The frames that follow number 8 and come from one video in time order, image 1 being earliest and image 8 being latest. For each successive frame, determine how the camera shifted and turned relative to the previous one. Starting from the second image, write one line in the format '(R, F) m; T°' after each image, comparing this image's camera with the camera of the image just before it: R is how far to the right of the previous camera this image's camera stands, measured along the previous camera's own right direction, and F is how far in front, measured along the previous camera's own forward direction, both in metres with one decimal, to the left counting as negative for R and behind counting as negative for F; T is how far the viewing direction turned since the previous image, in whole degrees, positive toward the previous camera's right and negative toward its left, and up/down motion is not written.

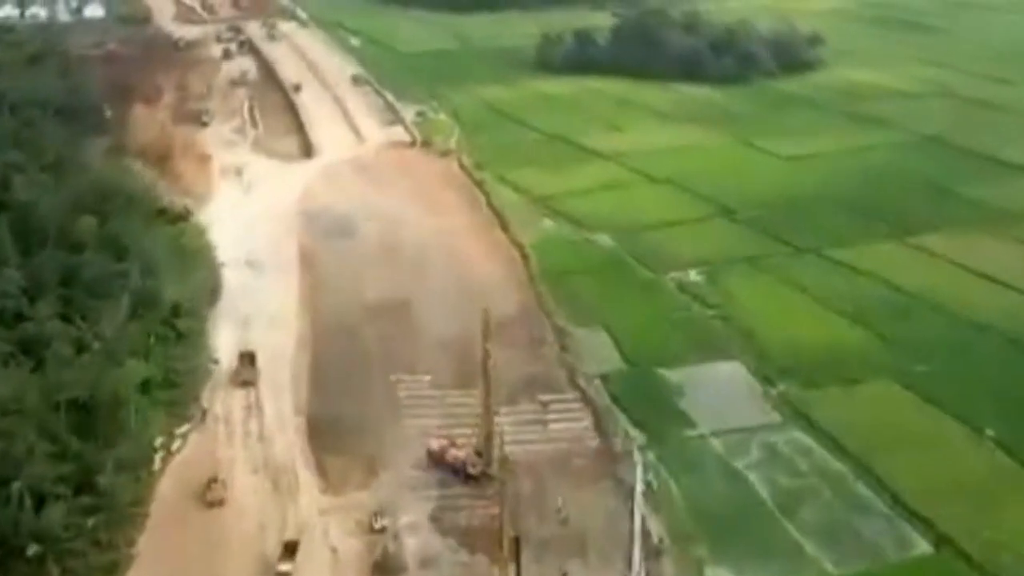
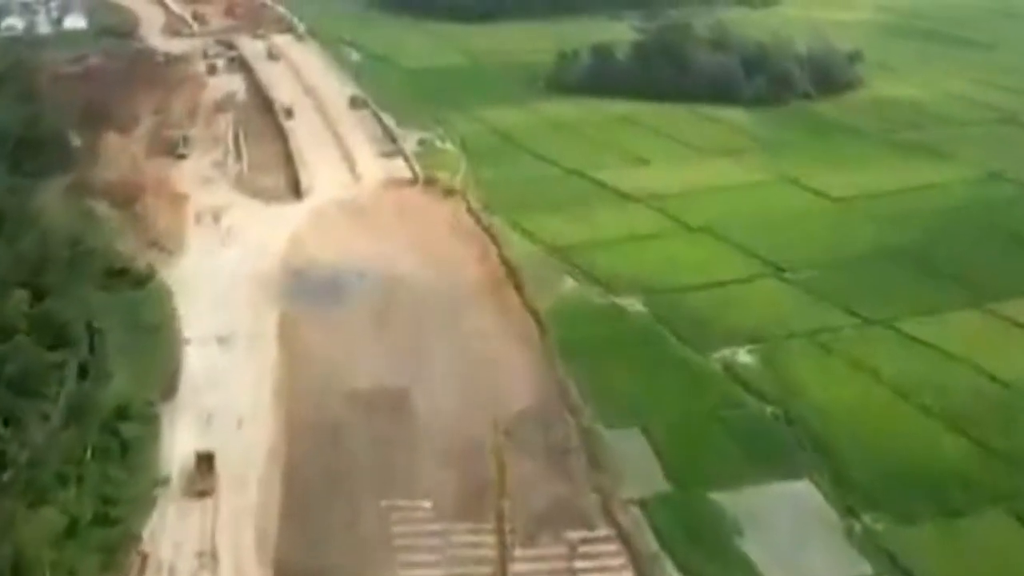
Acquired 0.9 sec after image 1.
(0.0, +1.0) m; 0°
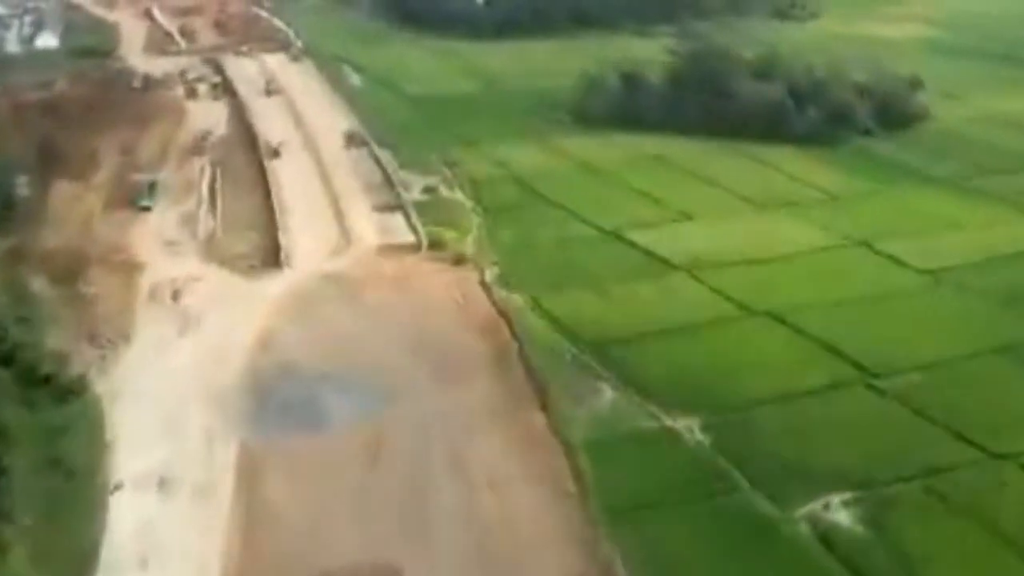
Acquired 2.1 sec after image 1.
(0.0, +1.2) m; -1°
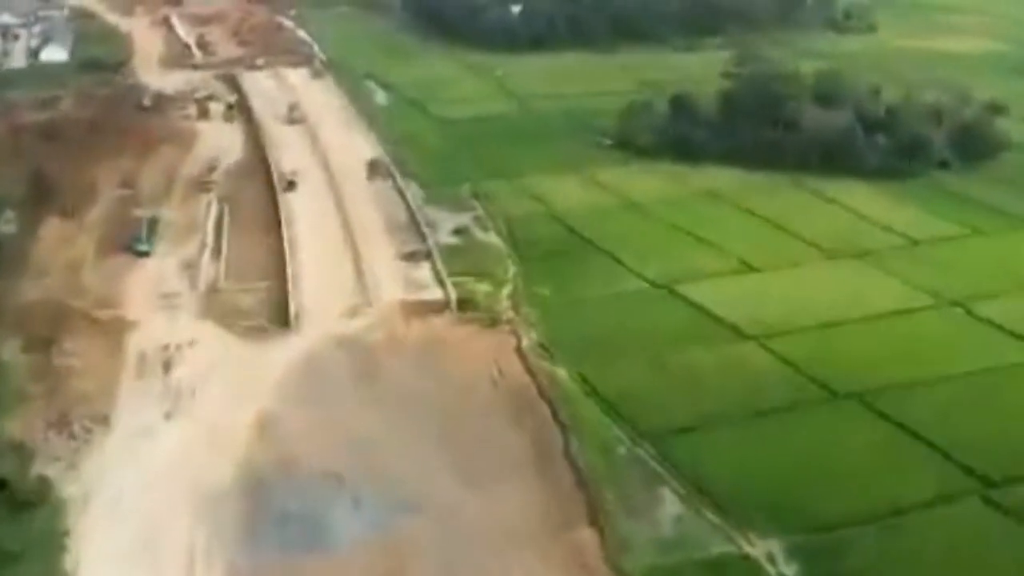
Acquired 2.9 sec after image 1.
(0.0, +0.8) m; -1°
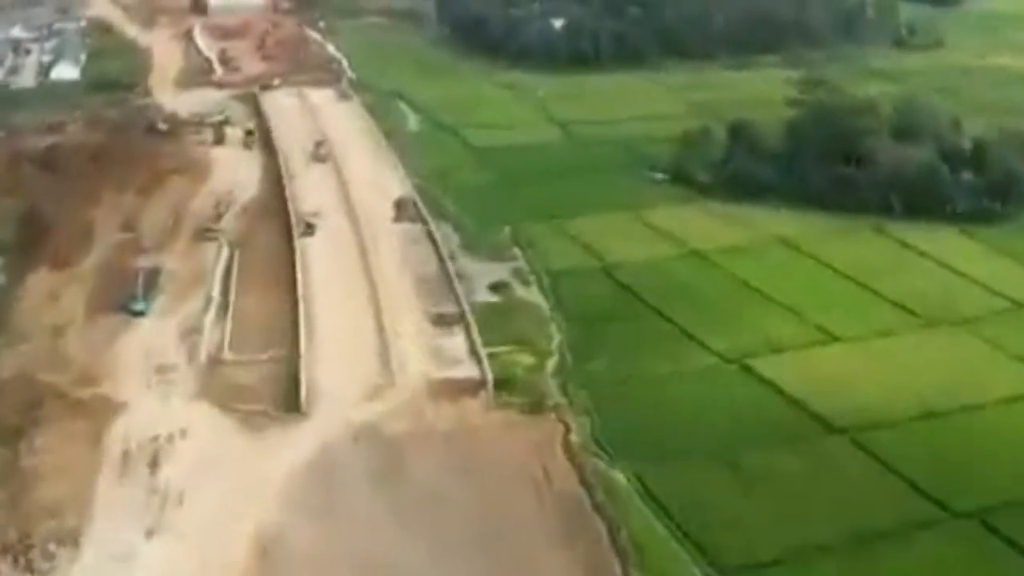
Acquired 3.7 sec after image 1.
(0.0, +0.8) m; -1°
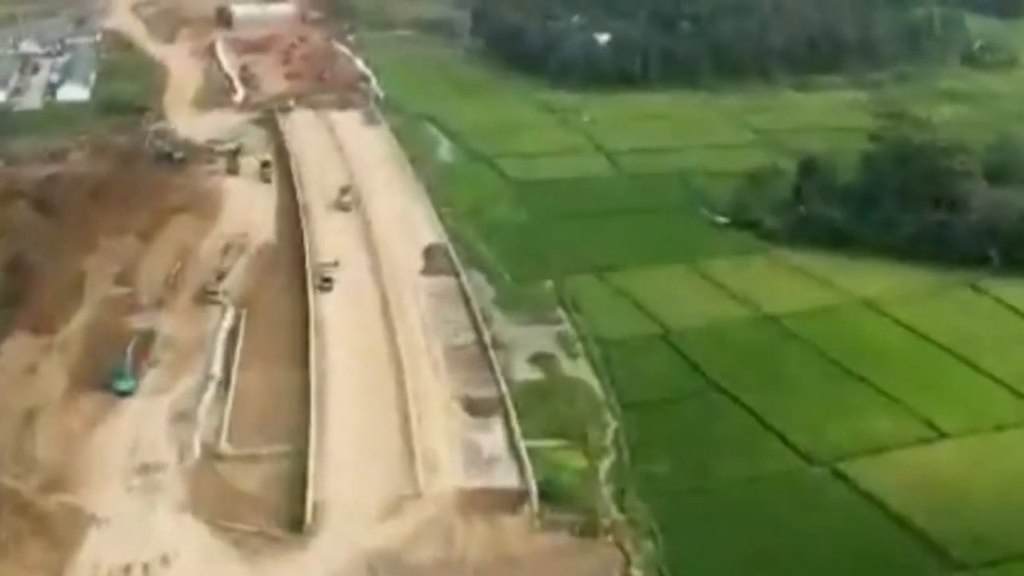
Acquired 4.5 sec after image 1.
(0.0, +0.8) m; -1°
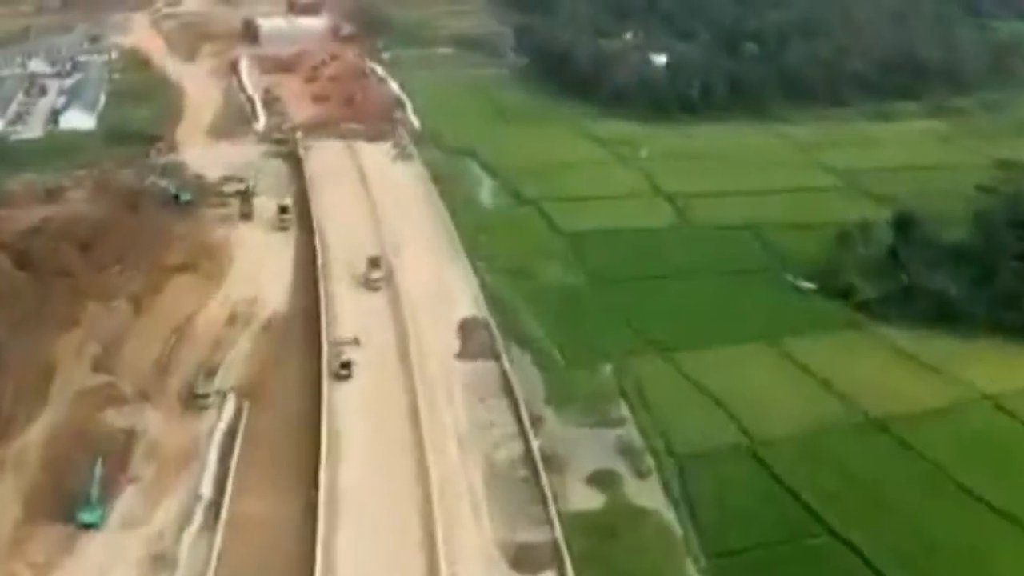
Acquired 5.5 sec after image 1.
(-0.1, +0.9) m; -2°
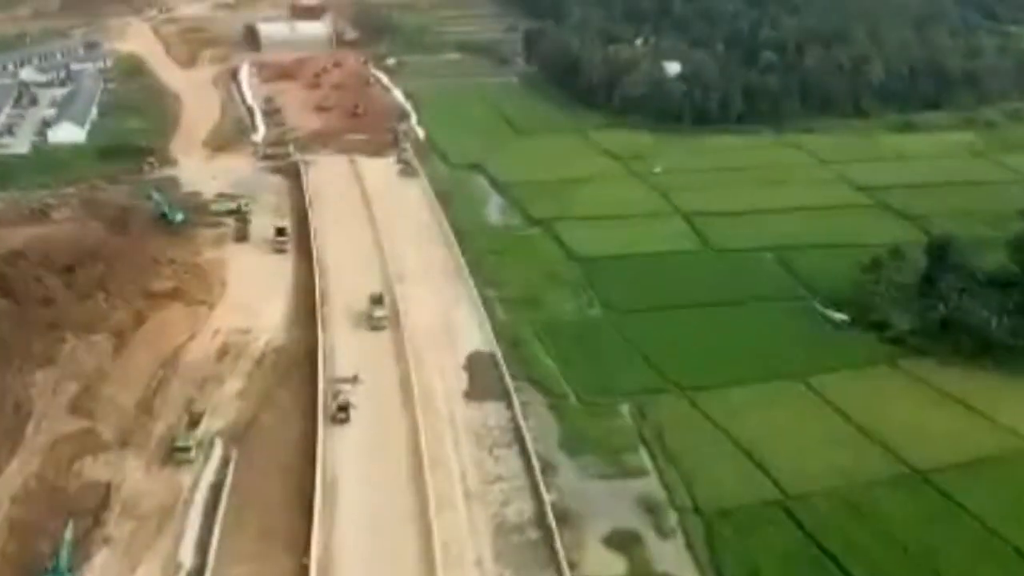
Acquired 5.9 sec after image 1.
(0.0, +0.4) m; 0°
